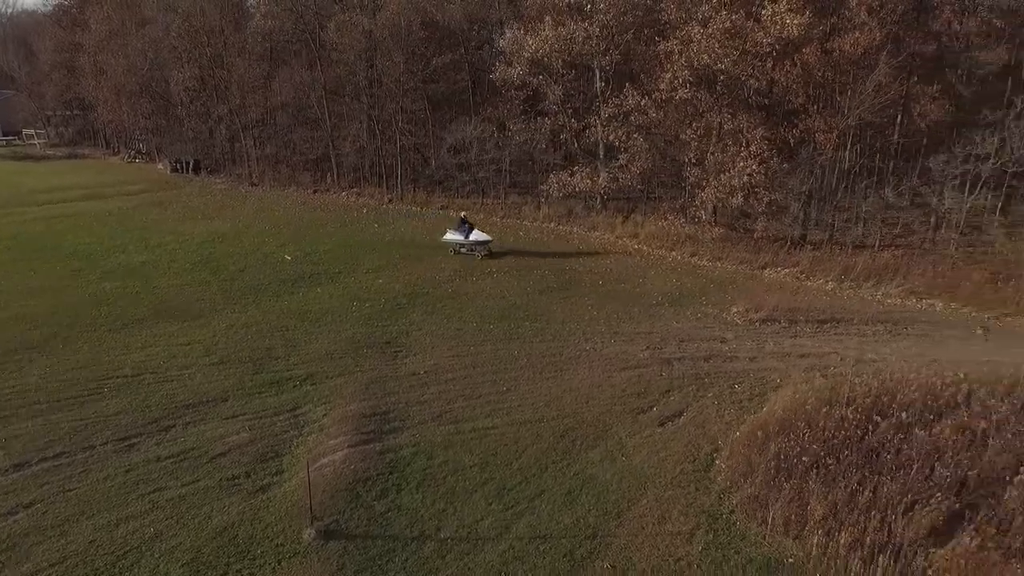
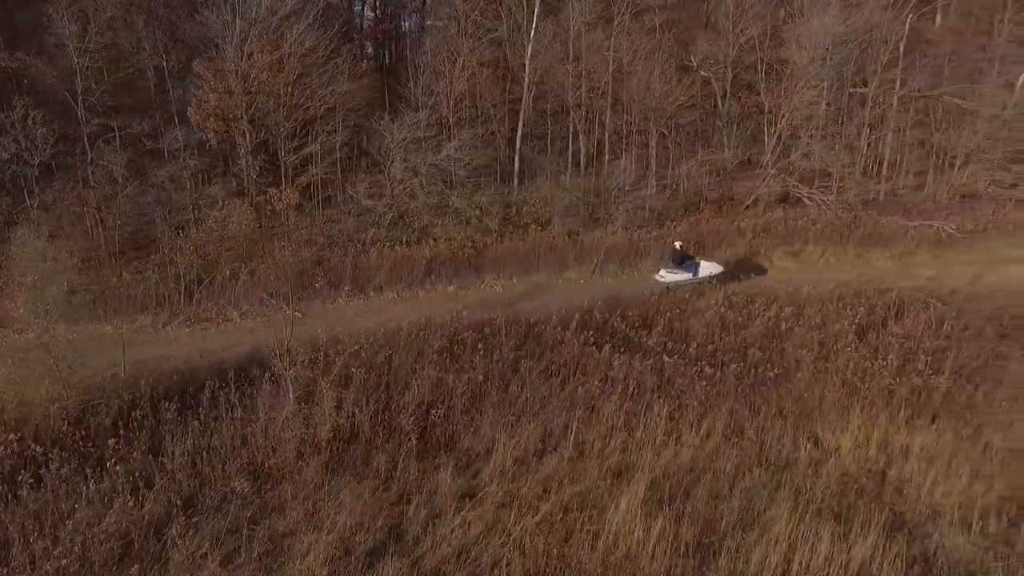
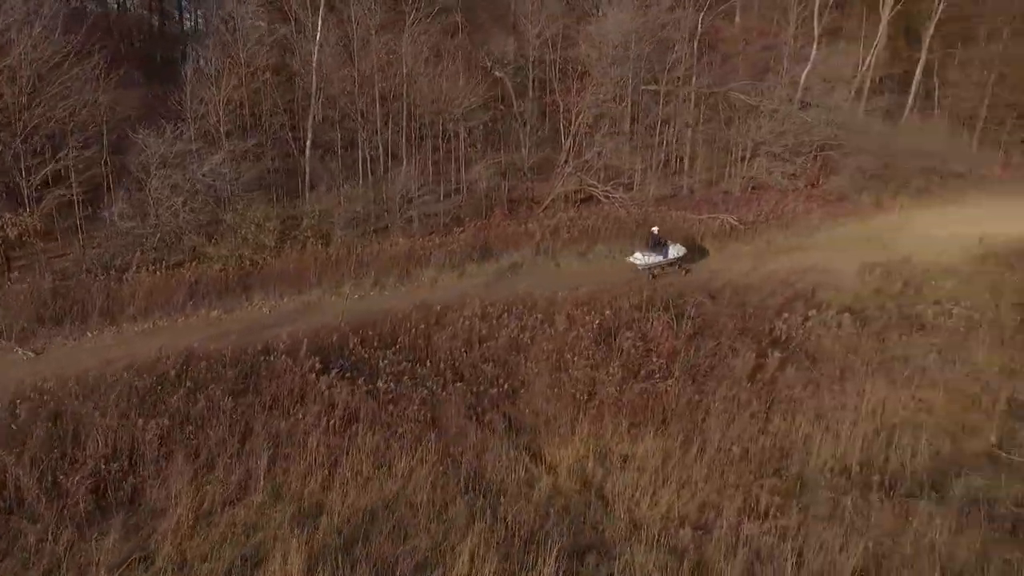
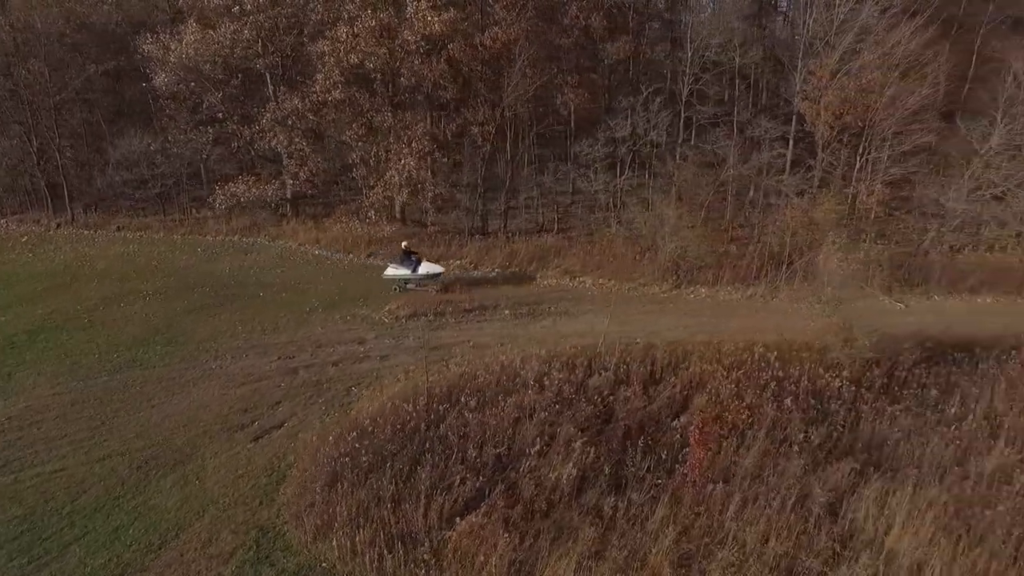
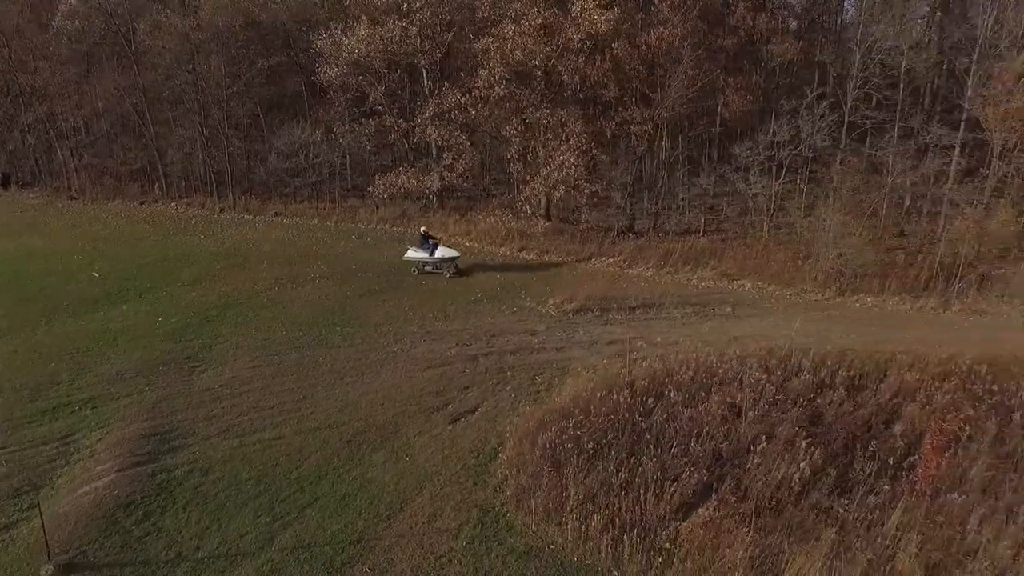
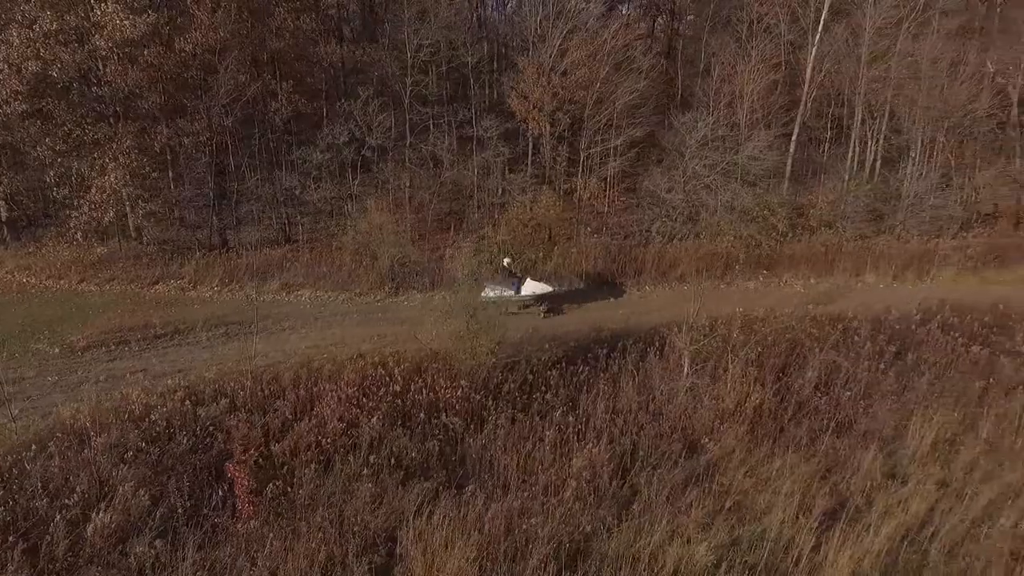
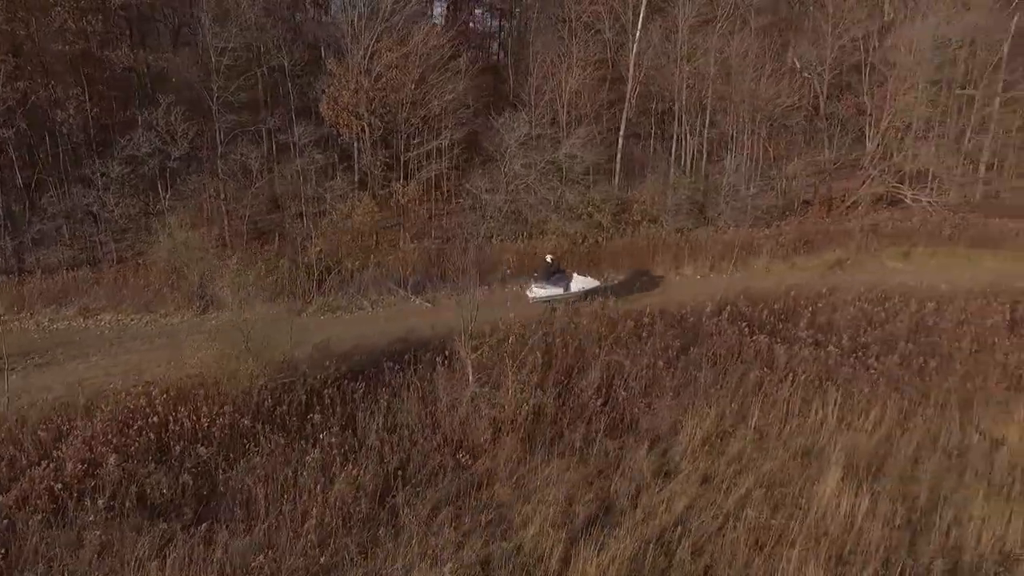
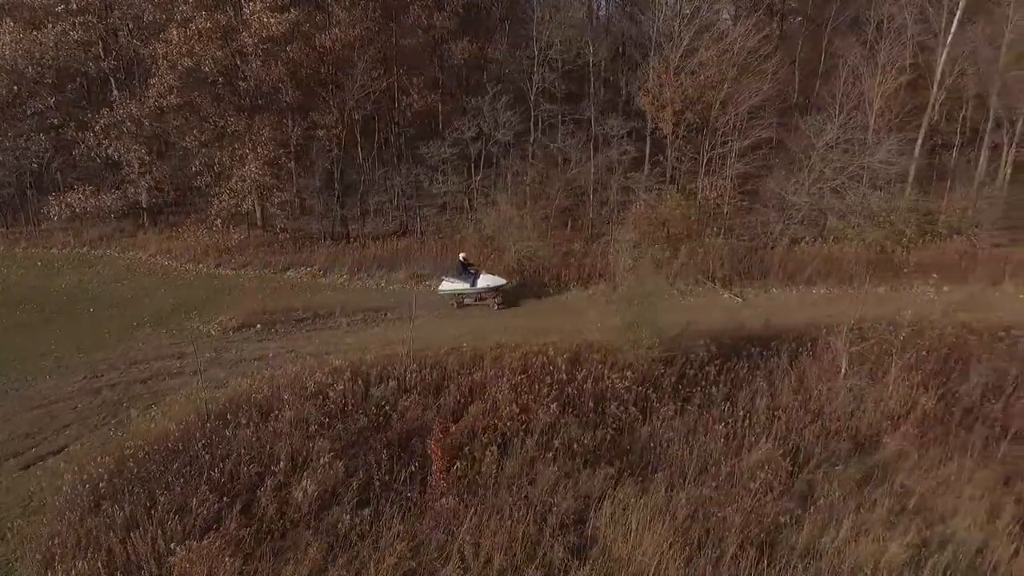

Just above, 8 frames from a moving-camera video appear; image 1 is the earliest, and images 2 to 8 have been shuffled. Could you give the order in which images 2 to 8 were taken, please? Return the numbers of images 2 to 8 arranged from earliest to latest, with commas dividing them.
5, 4, 8, 6, 7, 2, 3
